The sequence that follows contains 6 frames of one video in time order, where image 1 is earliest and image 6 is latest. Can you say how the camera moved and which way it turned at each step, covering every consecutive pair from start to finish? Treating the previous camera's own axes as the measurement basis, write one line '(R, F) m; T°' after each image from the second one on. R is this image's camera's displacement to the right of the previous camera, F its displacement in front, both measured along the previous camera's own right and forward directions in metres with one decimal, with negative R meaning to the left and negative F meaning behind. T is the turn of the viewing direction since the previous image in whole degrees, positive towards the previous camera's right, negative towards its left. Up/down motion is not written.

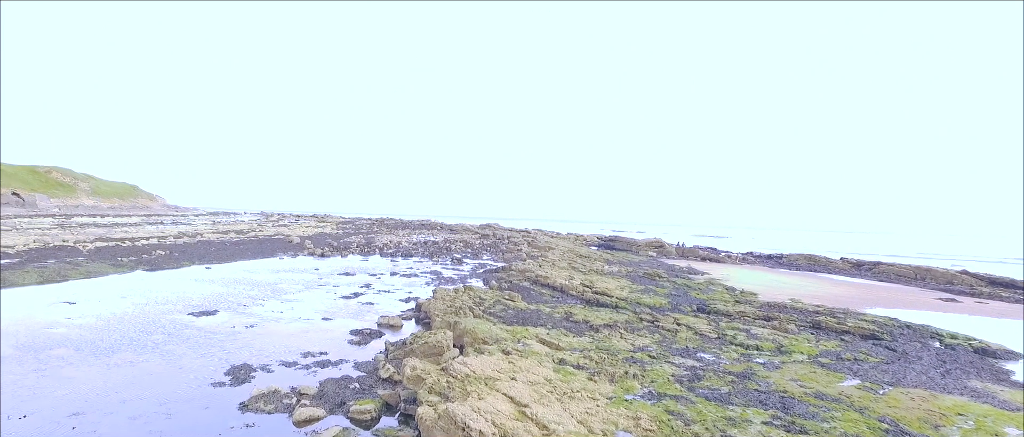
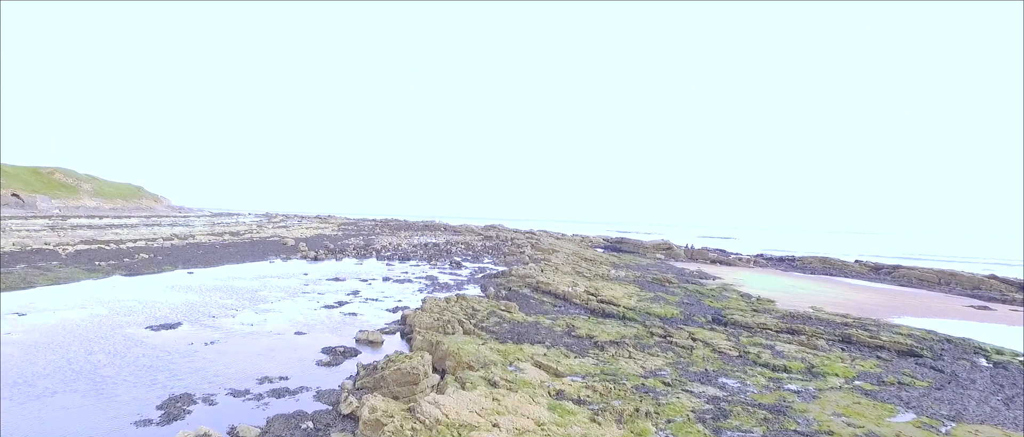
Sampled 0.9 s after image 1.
(+0.2, +1.6) m; -1°
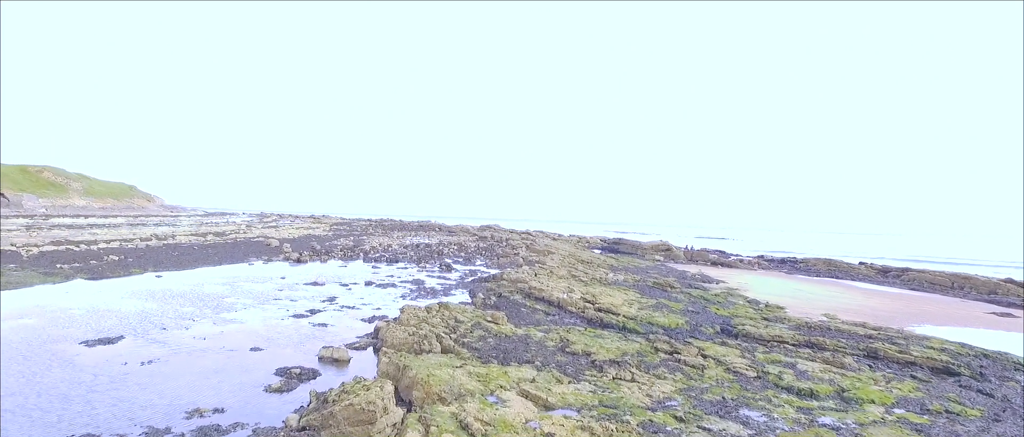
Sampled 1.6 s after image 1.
(+0.2, +1.7) m; 0°
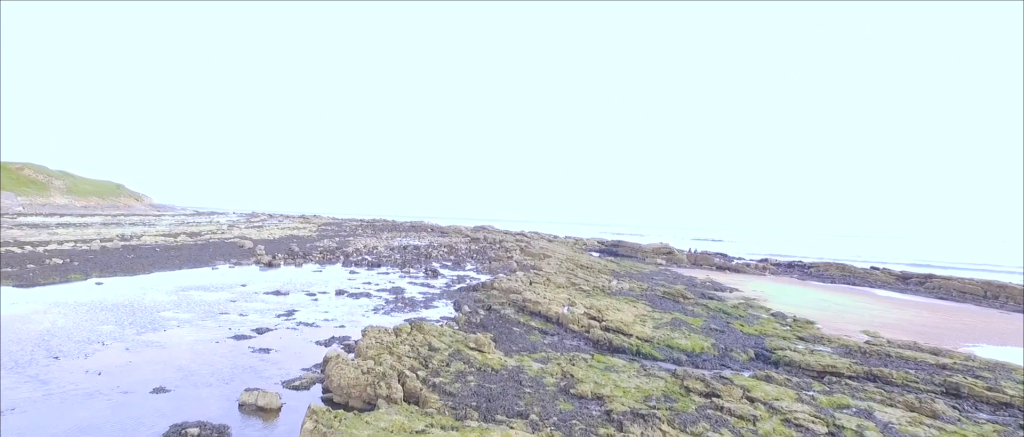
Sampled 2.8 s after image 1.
(+0.1, +2.9) m; 0°
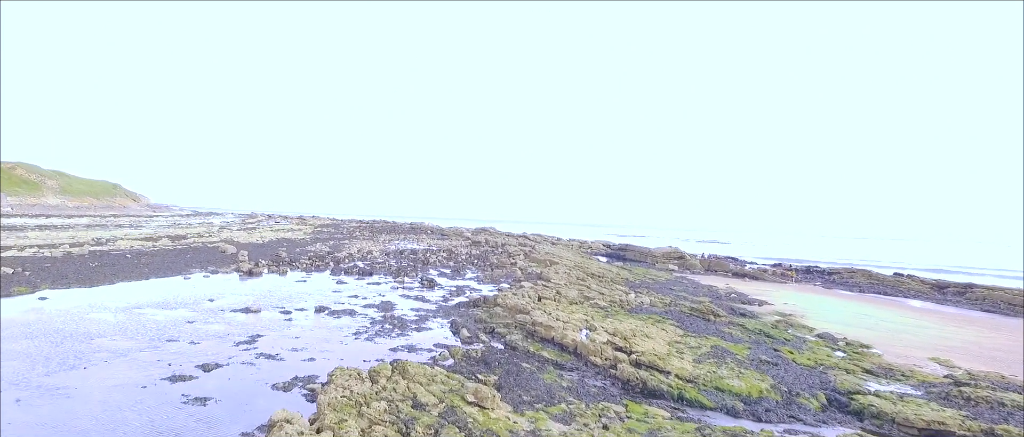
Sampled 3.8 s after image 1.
(-0.2, +2.8) m; 0°
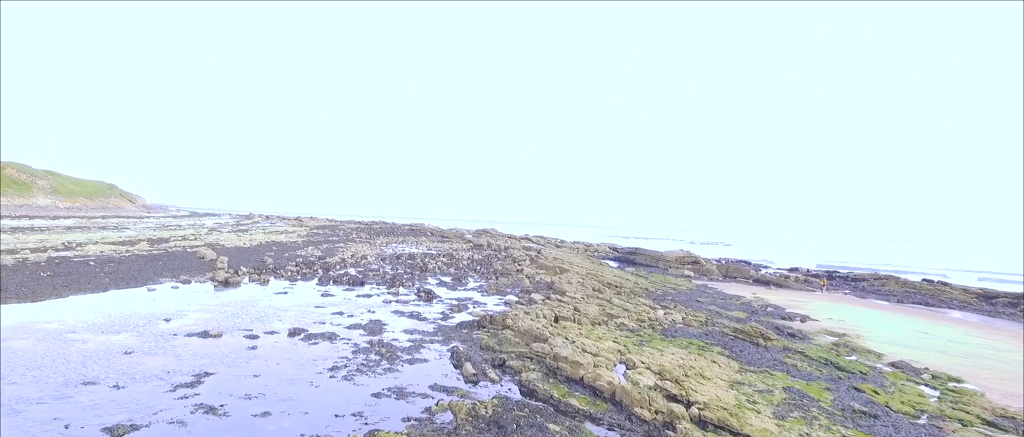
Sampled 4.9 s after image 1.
(-0.3, +3.0) m; 0°
